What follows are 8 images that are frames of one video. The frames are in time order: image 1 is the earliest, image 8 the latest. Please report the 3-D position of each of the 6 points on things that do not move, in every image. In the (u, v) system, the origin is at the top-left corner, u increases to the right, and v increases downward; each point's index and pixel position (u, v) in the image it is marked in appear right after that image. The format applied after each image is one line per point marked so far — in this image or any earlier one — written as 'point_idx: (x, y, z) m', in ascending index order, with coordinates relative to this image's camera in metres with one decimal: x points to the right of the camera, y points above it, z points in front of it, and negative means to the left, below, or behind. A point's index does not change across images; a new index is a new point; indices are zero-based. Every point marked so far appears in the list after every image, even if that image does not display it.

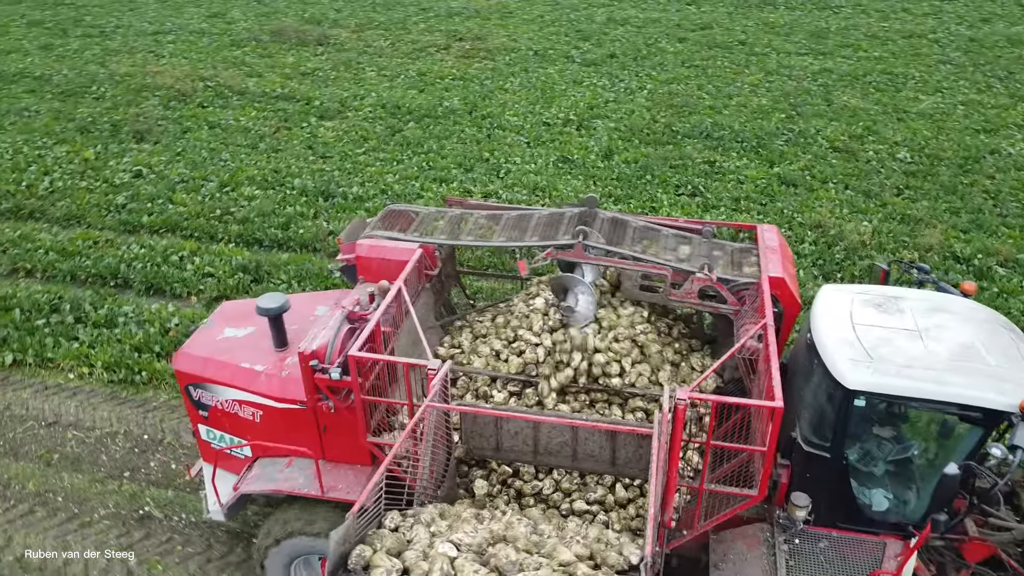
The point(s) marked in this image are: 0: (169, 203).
0: (-4.5, +1.1, +10.7) m
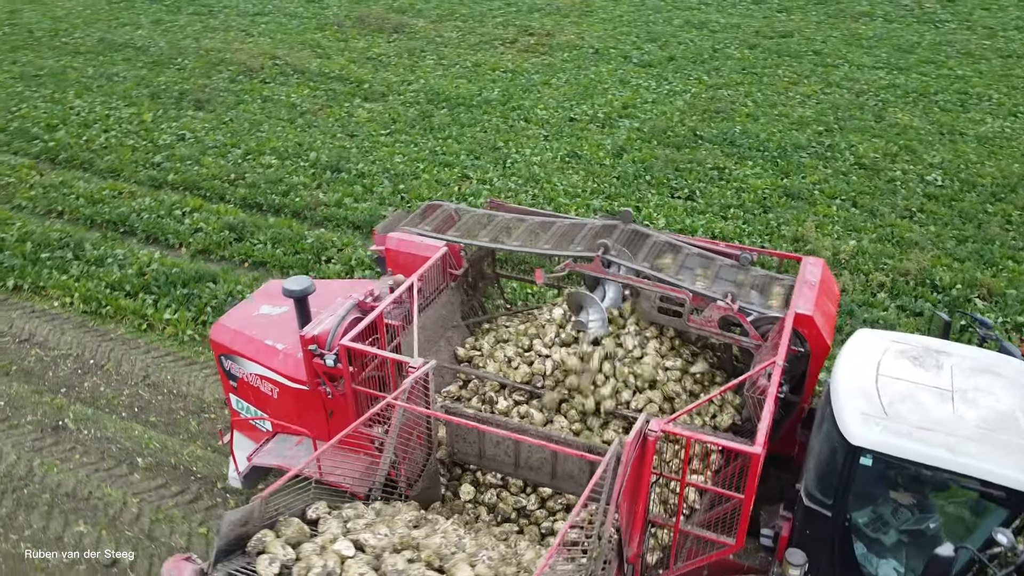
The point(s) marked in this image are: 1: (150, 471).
0: (-4.6, +1.8, +11.8) m
1: (-3.0, -1.5, +6.8) m
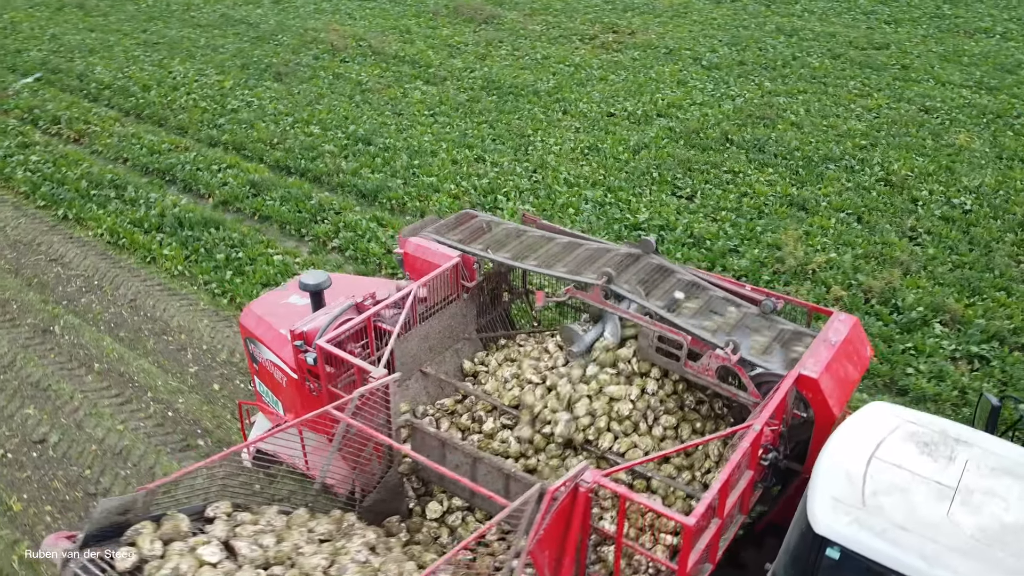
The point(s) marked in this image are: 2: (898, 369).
0: (-4.2, +2.6, +13.1) m
1: (-4.0, -0.9, +7.9) m
2: (+3.7, -0.8, +7.8) m
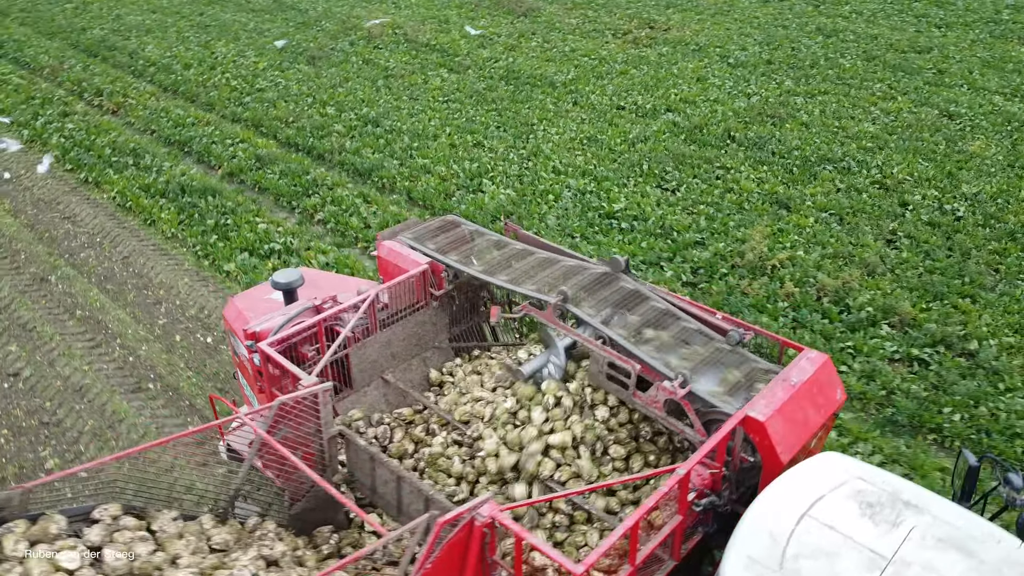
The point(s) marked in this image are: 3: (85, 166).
0: (-4.1, +3.1, +13.8) m
1: (-4.6, -0.4, +8.6) m
2: (+3.1, -0.8, +7.8) m
3: (-6.2, +1.8, +11.7) m
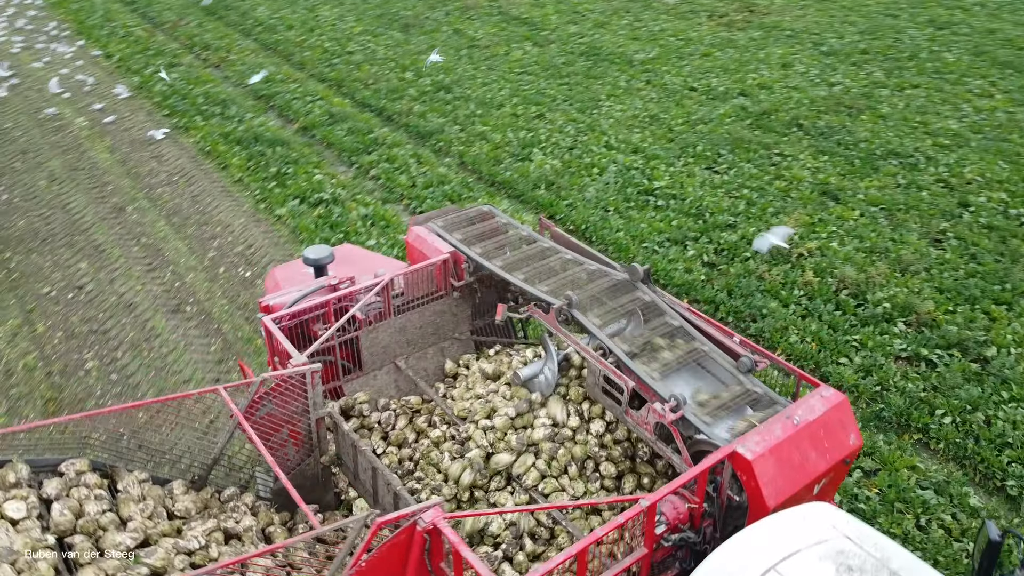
0: (-2.8, +3.9, +14.5) m
1: (-4.3, +0.5, +9.6) m
2: (+3.0, -0.7, +7.6) m
3: (-5.3, +2.8, +12.9) m
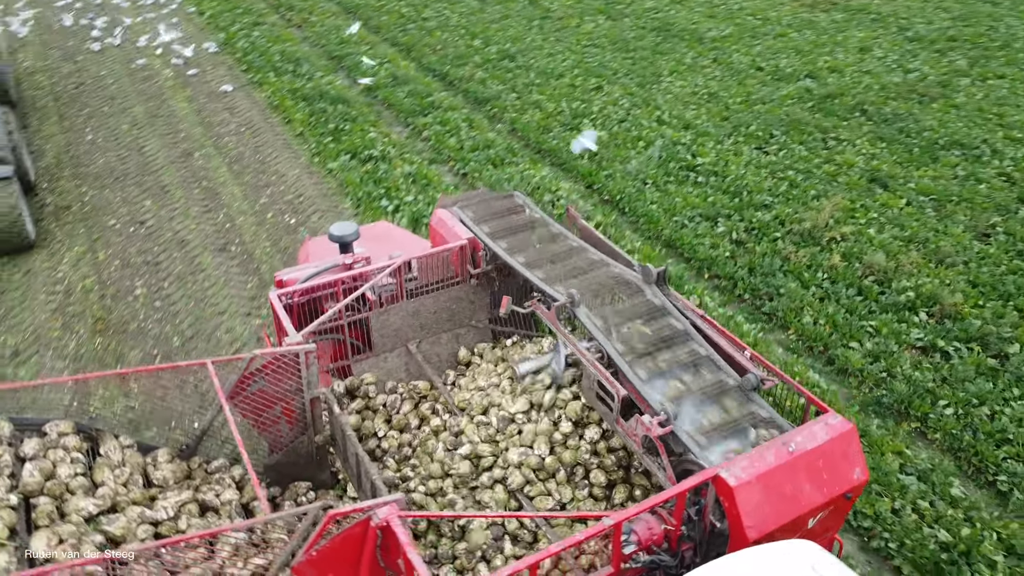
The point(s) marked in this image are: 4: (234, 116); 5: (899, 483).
0: (-1.5, +4.7, +14.9) m
1: (-3.9, +1.2, +10.3) m
2: (+3.1, -0.5, +7.6) m
3: (-4.3, +3.7, +13.6) m
4: (-4.2, +2.6, +12.2) m
5: (+2.9, -1.5, +6.1) m
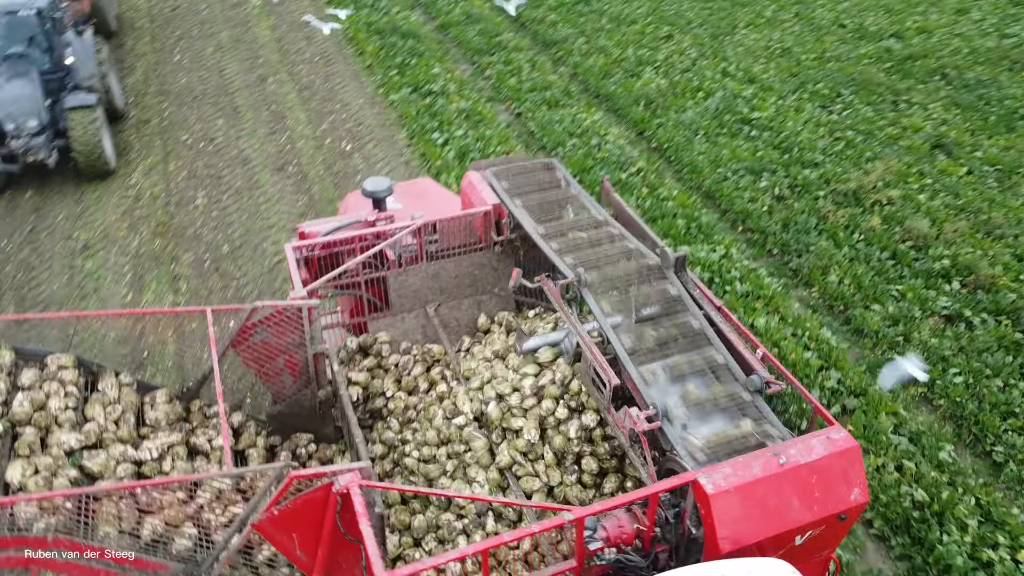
0: (-0.1, +5.8, +15.0) m
1: (-3.2, +2.3, +10.9) m
2: (+3.3, -0.1, +7.5) m
3: (-3.0, +5.0, +14.0) m
4: (-3.2, +3.8, +12.7) m
5: (+2.8, -1.2, +6.1) m
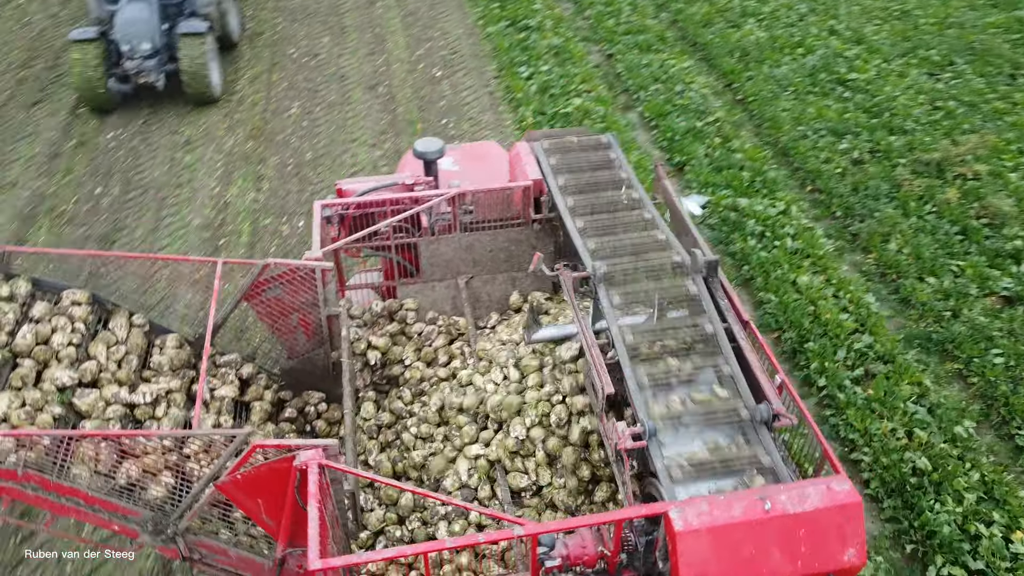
0: (+2.2, +6.8, +14.8) m
1: (-1.9, +3.5, +11.4) m
2: (+3.7, +0.1, +7.3) m
3: (-1.0, +6.3, +14.3) m
4: (-1.4, +5.1, +13.1) m
5: (+2.9, -0.9, +6.0) m
